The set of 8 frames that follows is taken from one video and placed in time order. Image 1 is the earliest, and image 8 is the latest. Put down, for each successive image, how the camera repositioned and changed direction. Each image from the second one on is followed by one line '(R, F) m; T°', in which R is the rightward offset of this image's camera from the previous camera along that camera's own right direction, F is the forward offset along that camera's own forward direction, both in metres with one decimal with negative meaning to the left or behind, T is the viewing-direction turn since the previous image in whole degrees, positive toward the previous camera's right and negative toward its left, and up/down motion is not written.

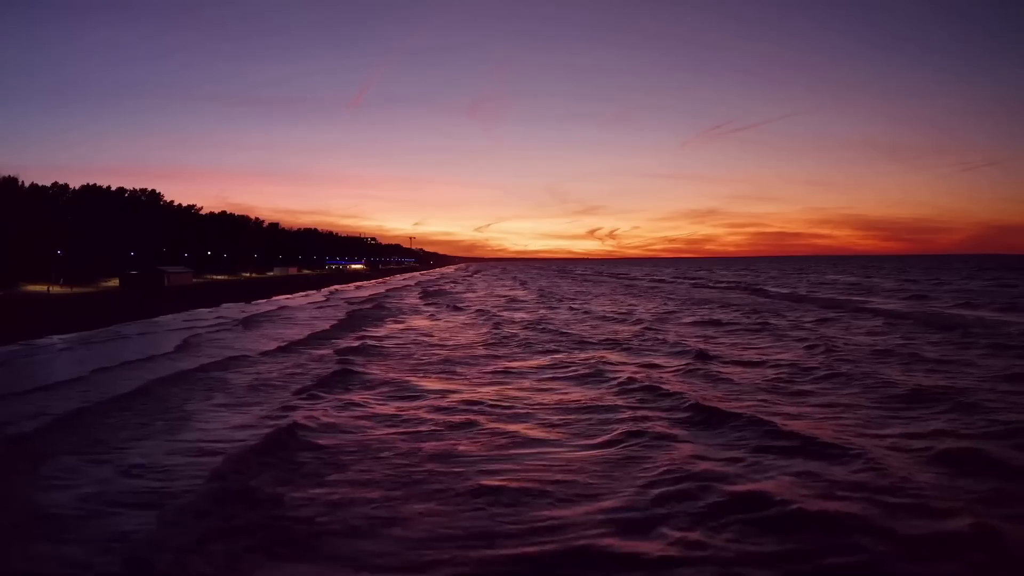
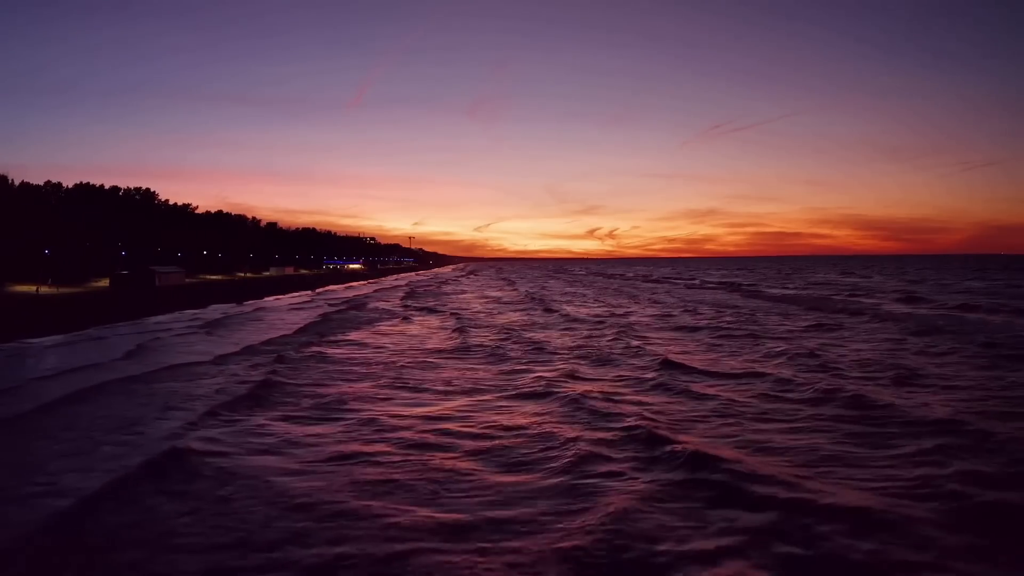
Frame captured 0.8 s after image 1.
(+0.6, +1.3) m; 0°
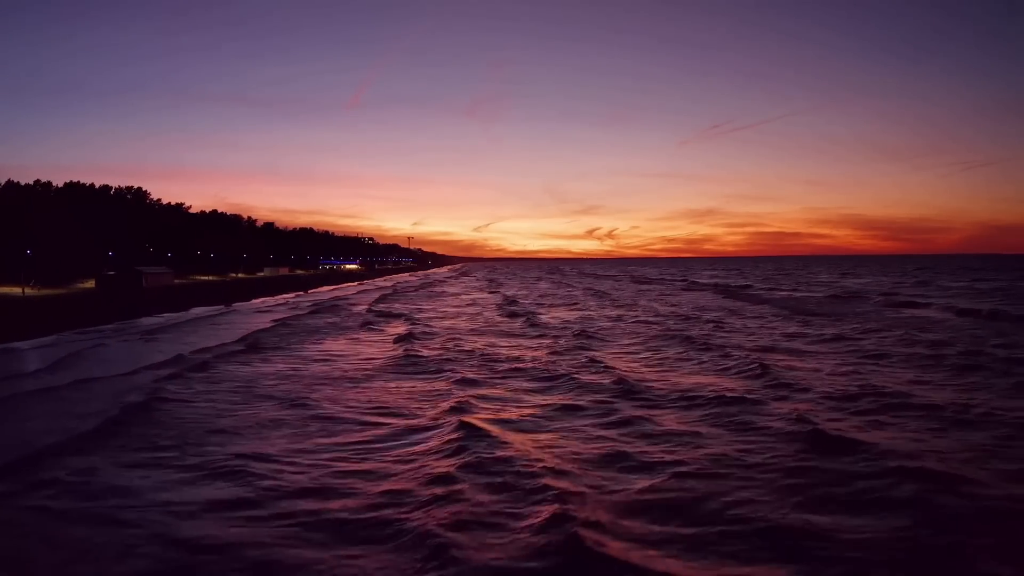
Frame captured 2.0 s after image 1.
(+0.9, +1.7) m; 0°
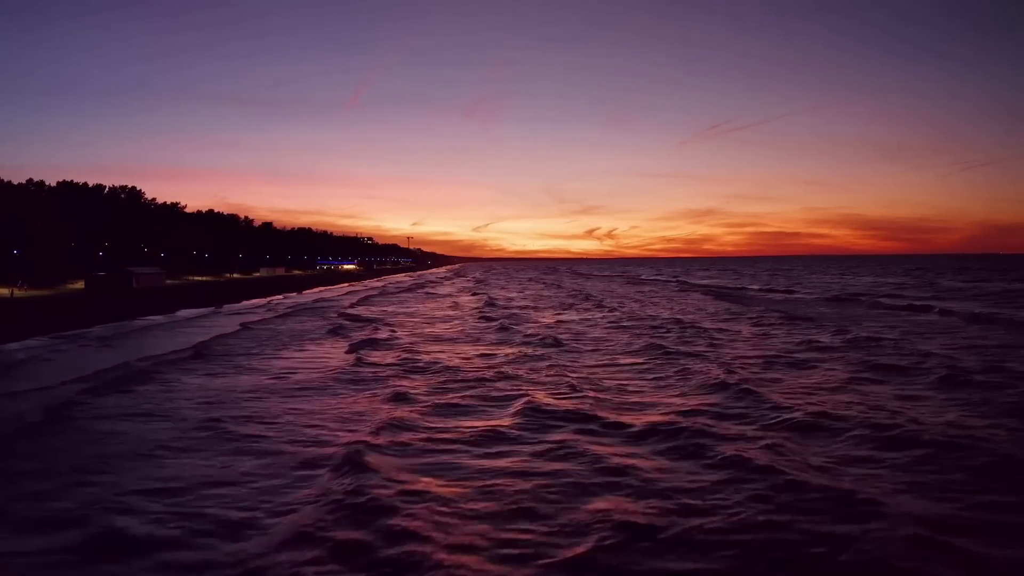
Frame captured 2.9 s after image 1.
(+0.6, +1.3) m; 0°
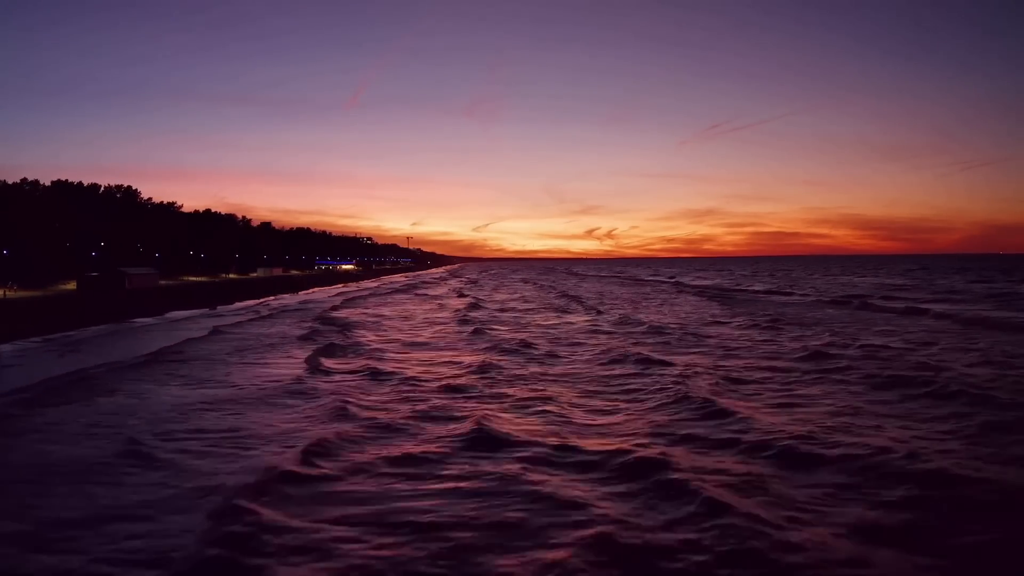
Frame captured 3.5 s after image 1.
(+0.4, +1.2) m; 0°
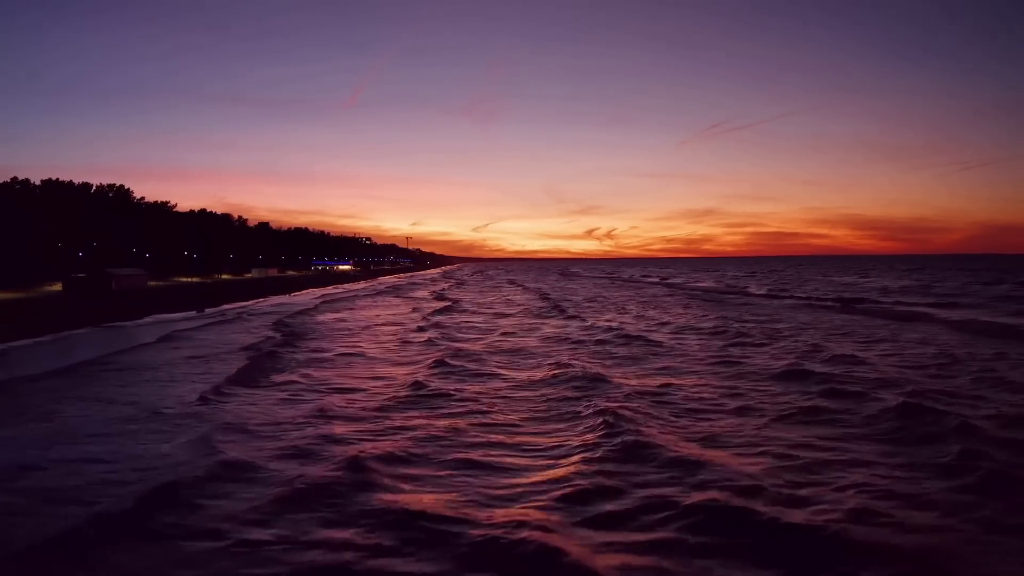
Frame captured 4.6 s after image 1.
(+0.6, +2.1) m; 0°
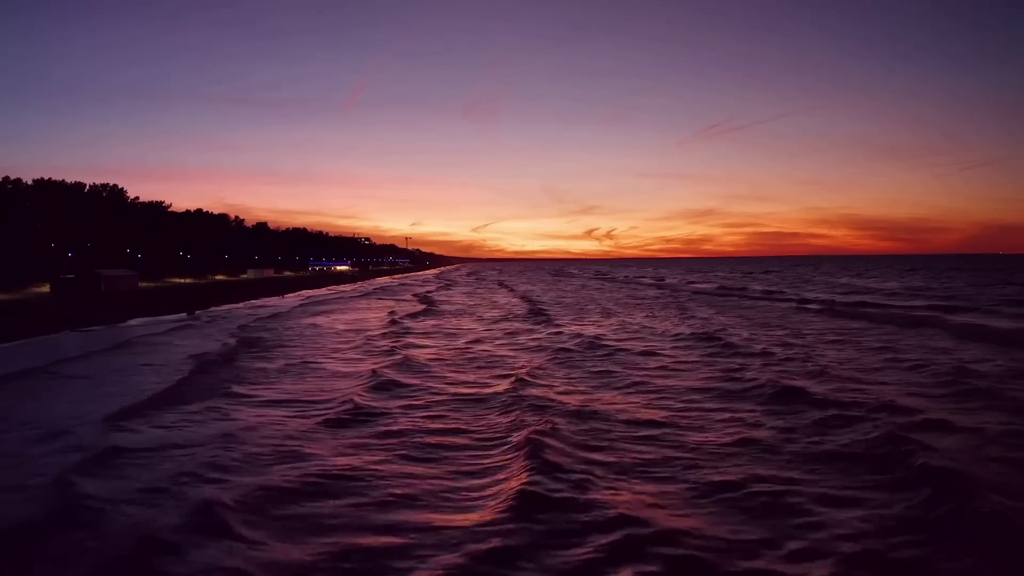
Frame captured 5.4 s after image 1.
(+0.5, +1.6) m; 0°
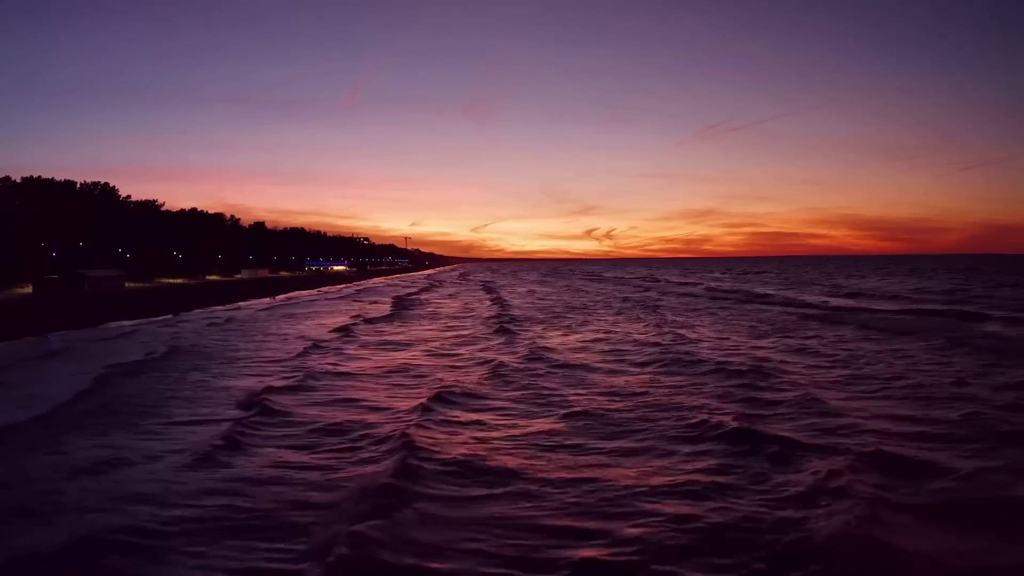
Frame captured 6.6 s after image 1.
(+0.7, +2.4) m; 0°
